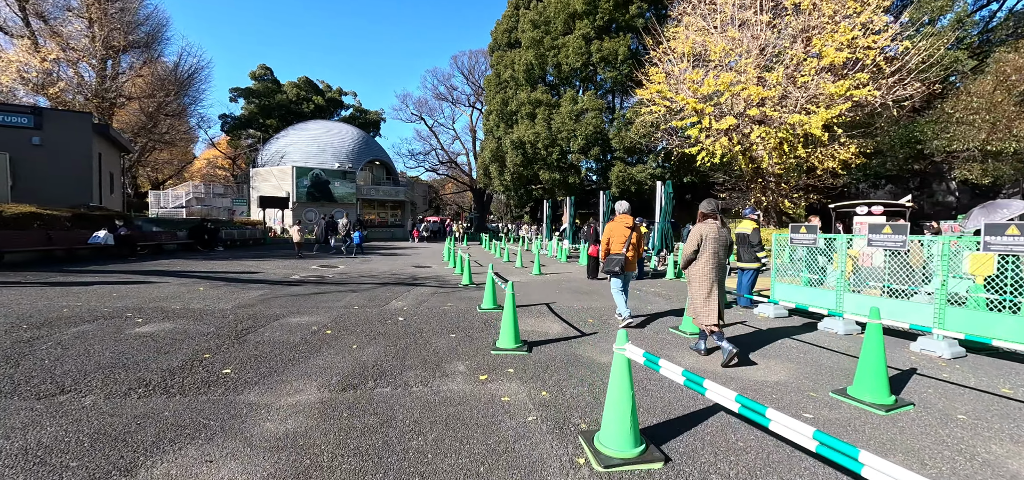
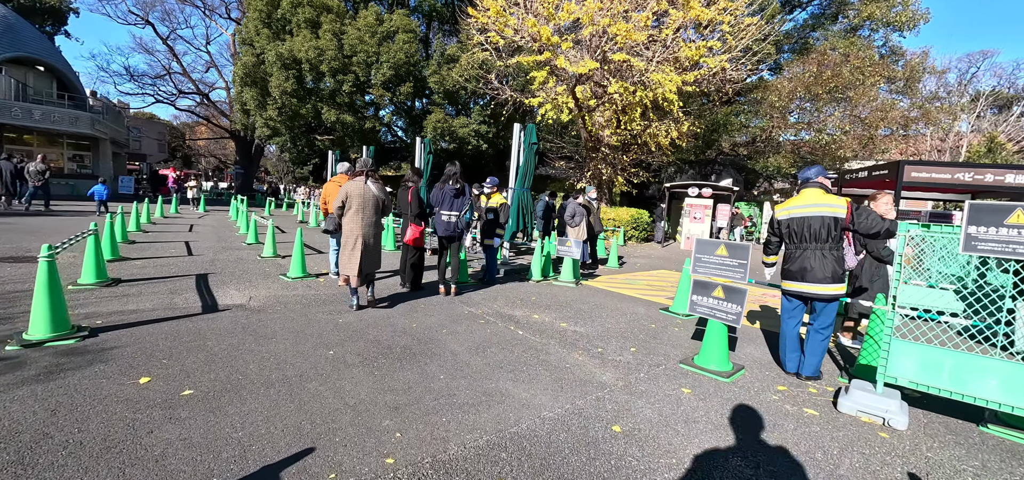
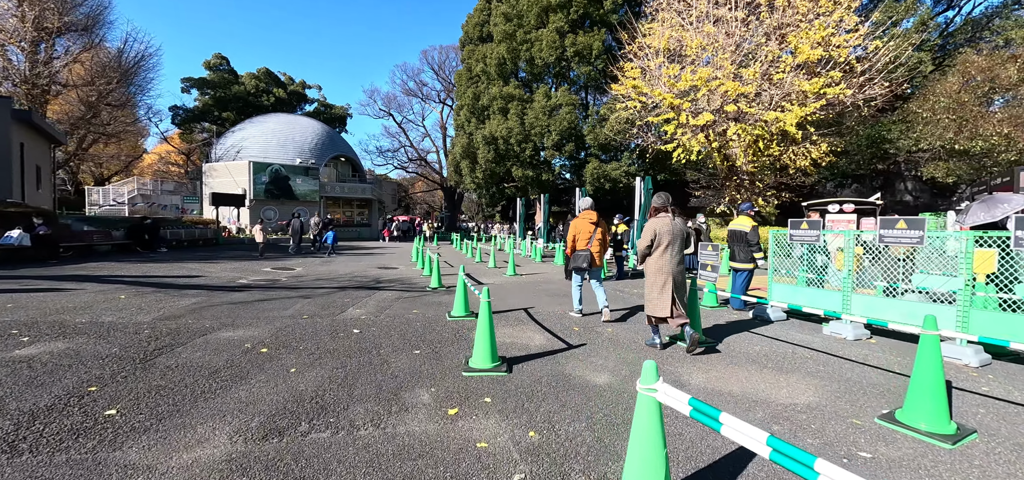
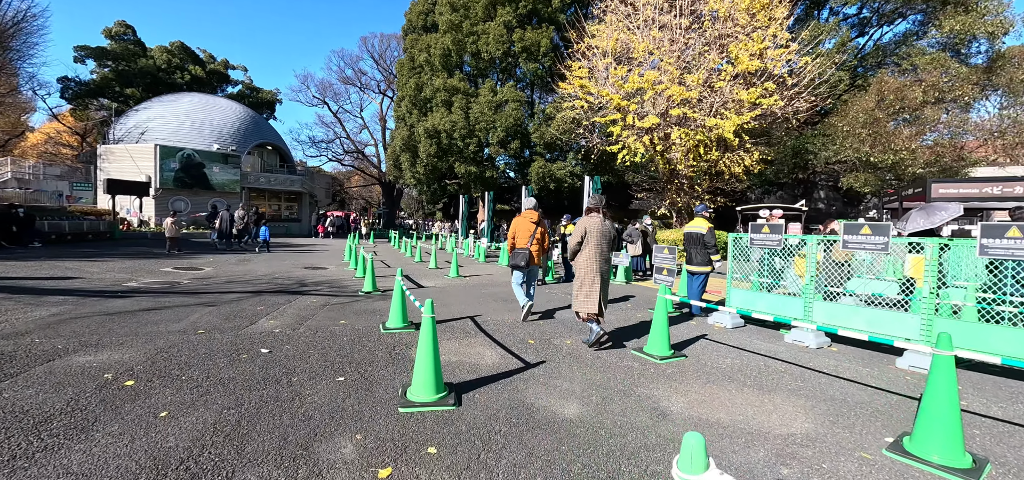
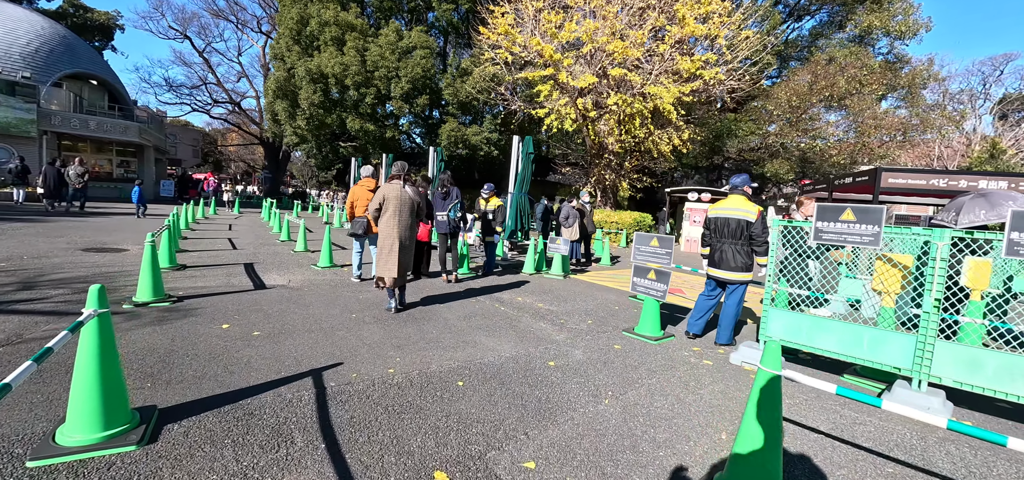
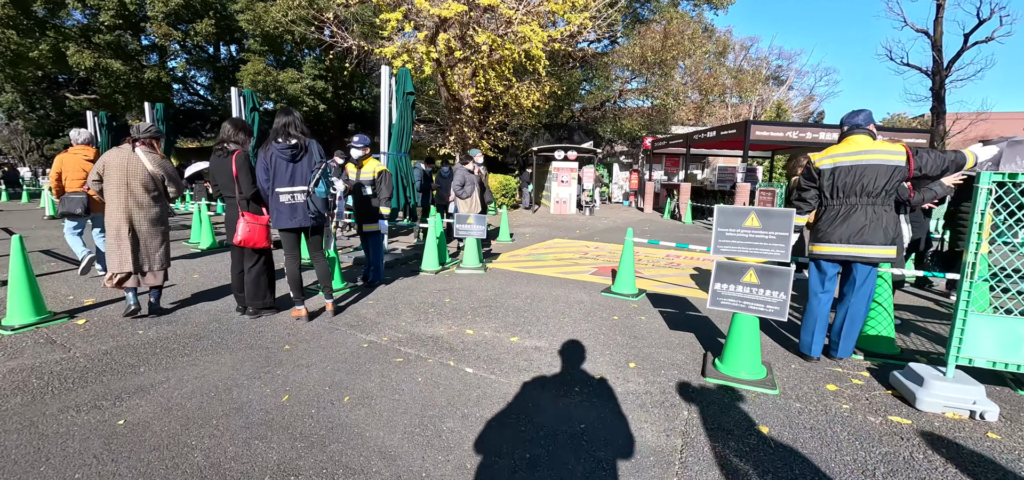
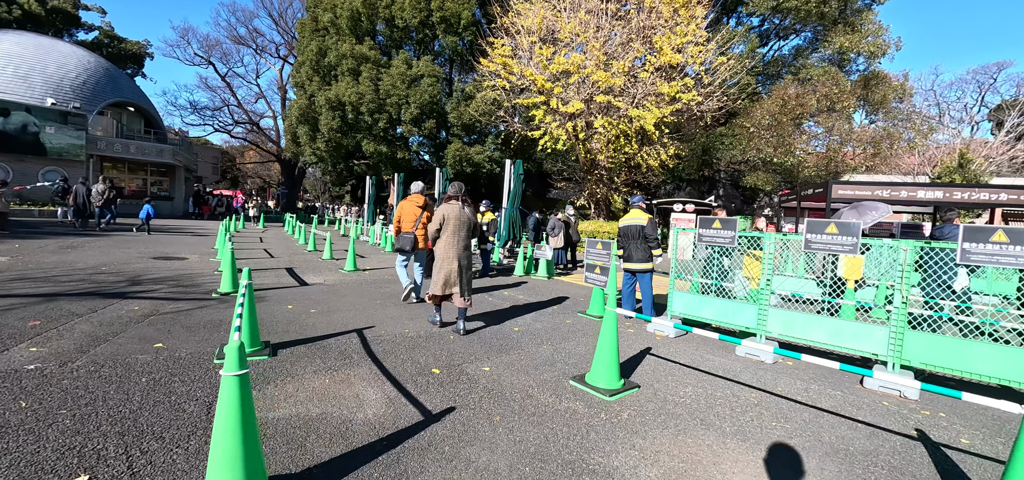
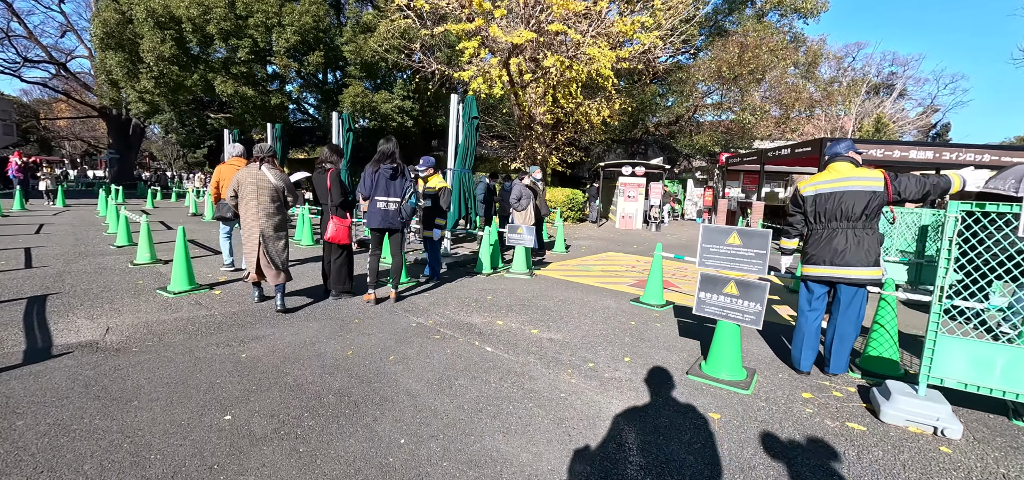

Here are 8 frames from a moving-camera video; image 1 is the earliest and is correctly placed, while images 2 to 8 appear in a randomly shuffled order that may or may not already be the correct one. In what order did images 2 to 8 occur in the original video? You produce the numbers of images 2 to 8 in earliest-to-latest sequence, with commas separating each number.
3, 4, 7, 5, 2, 8, 6
